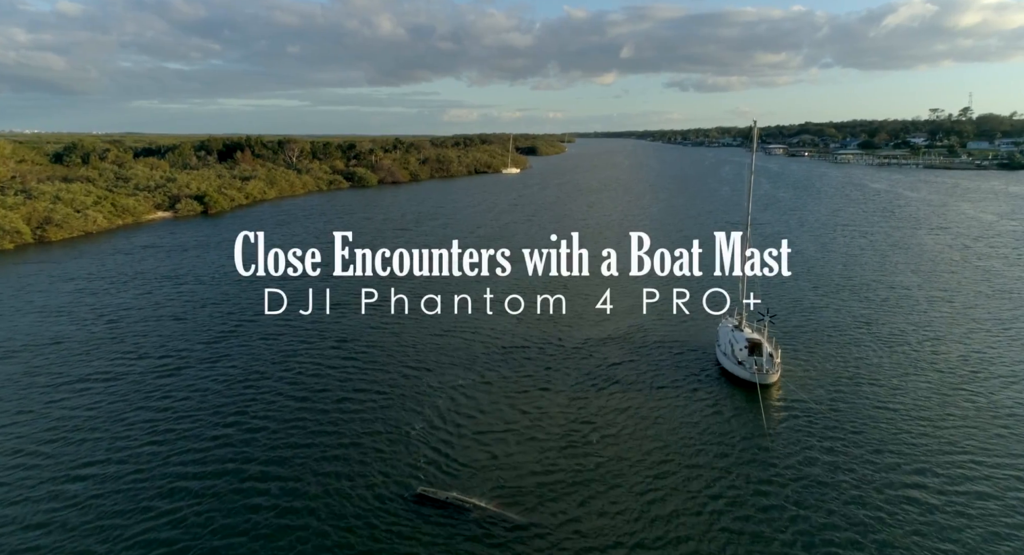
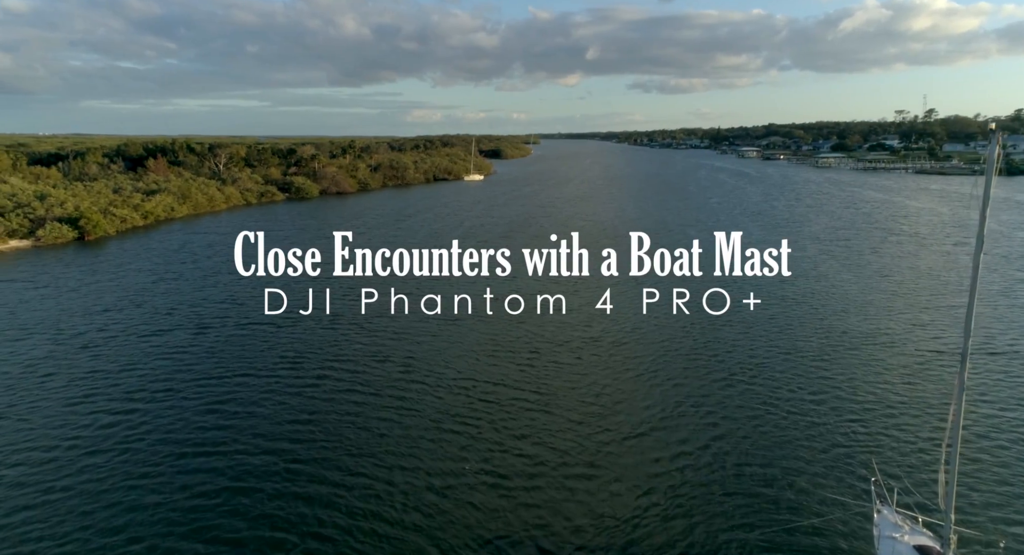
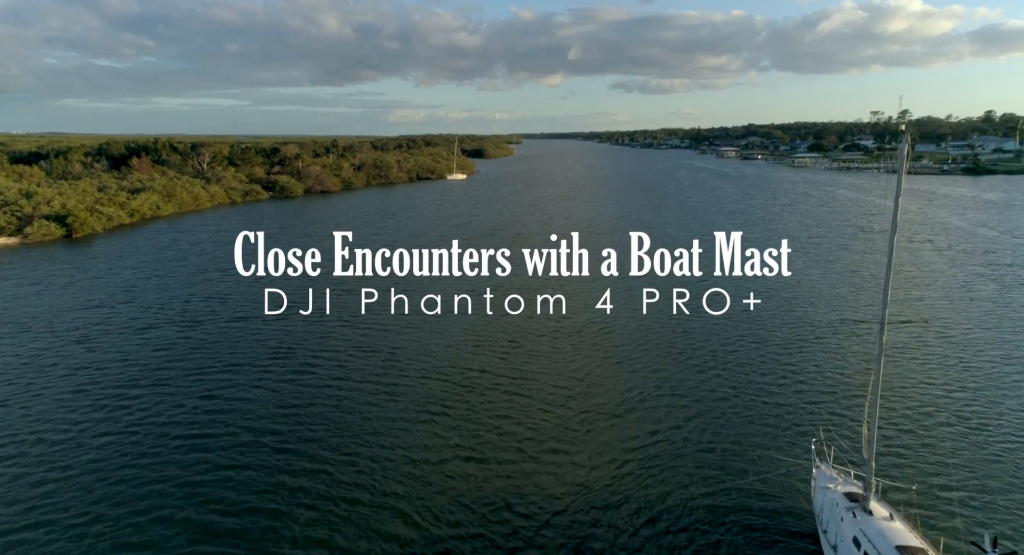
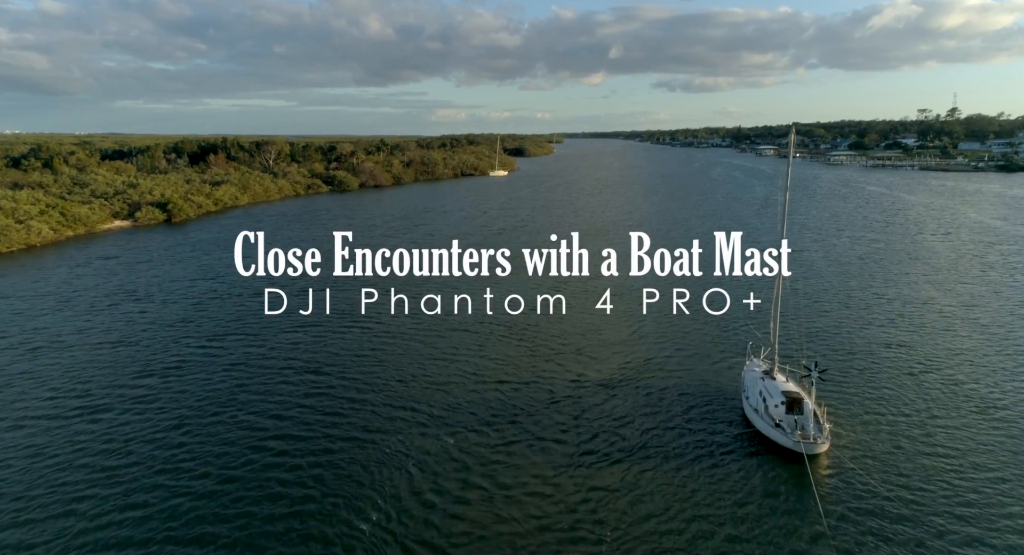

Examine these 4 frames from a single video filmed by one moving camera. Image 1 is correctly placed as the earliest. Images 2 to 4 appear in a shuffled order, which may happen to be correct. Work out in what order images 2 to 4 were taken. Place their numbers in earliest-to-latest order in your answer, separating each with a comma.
4, 3, 2
